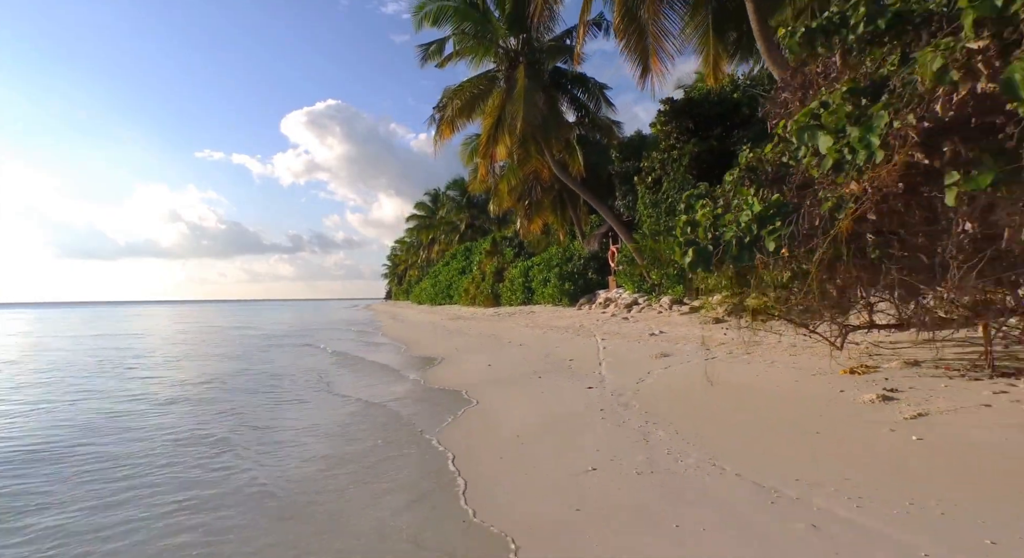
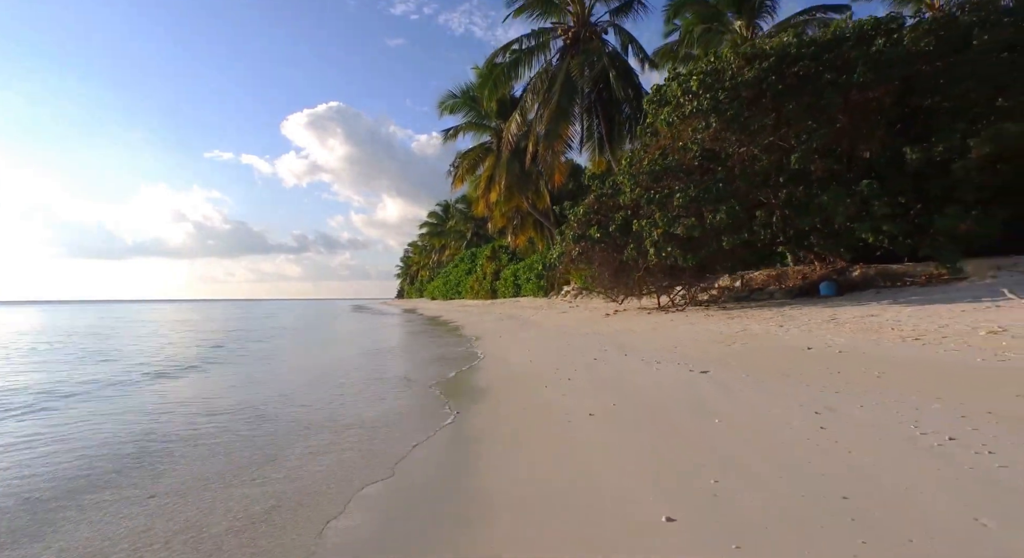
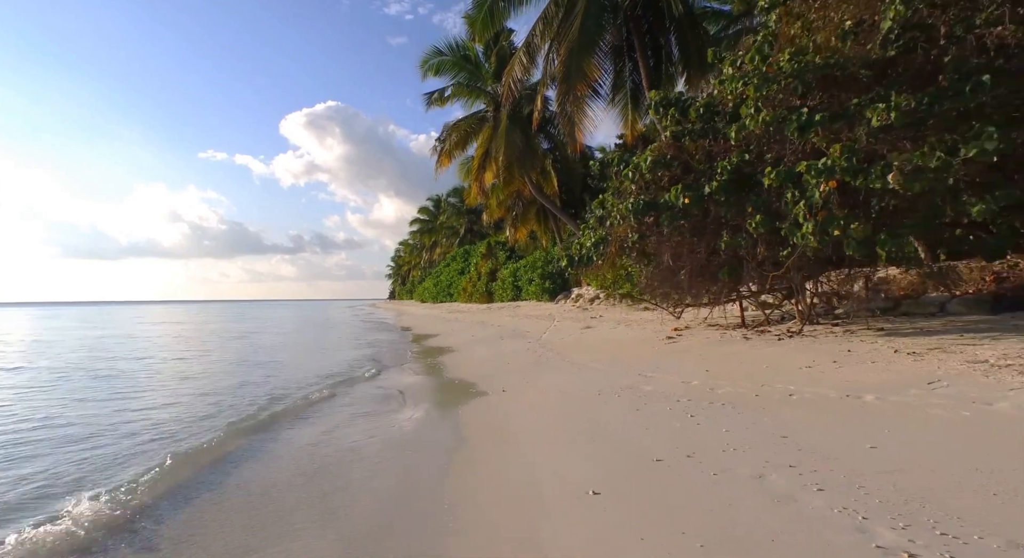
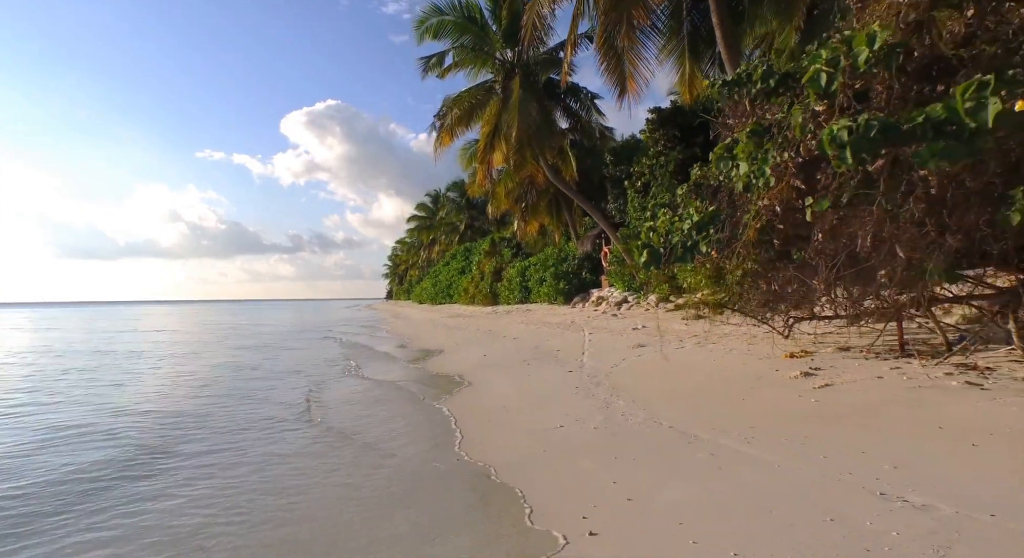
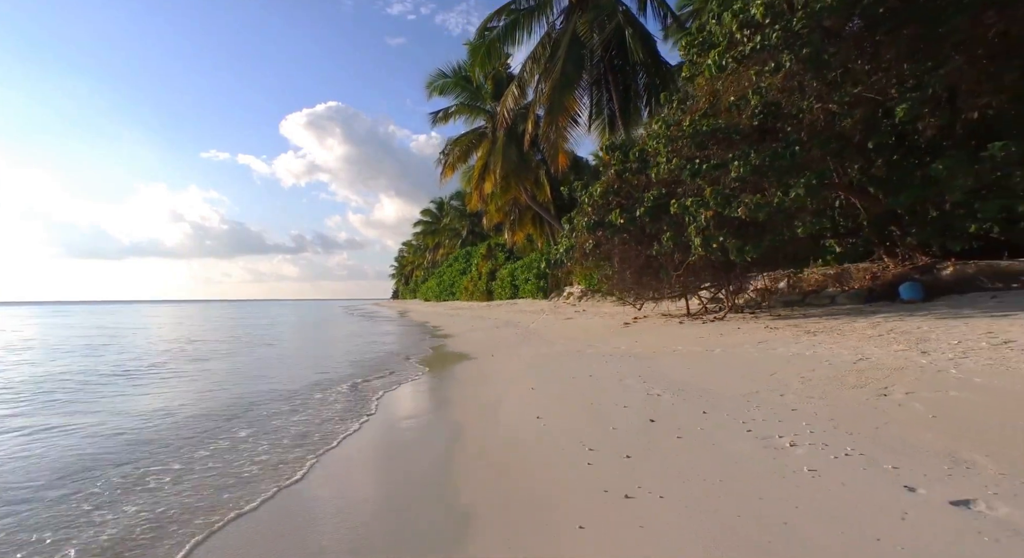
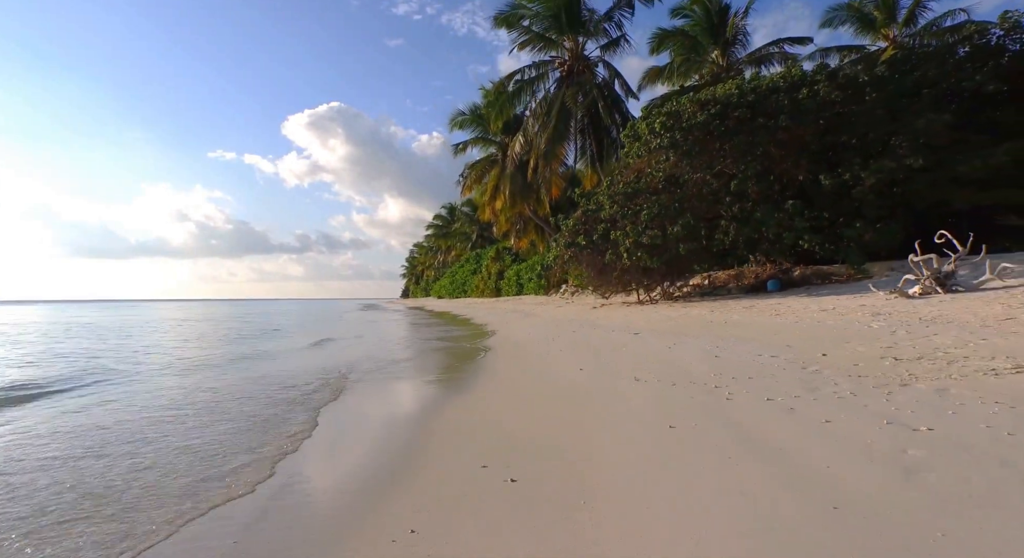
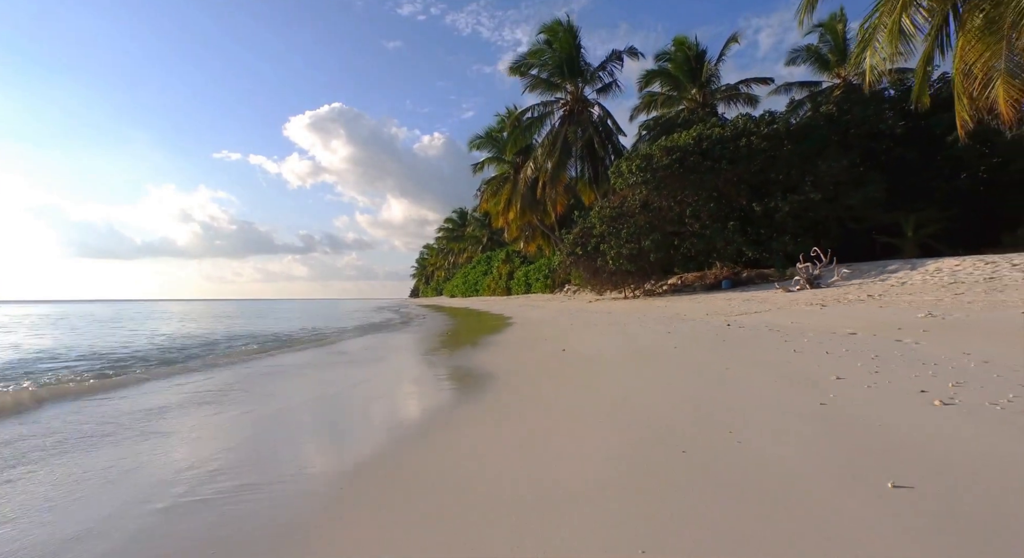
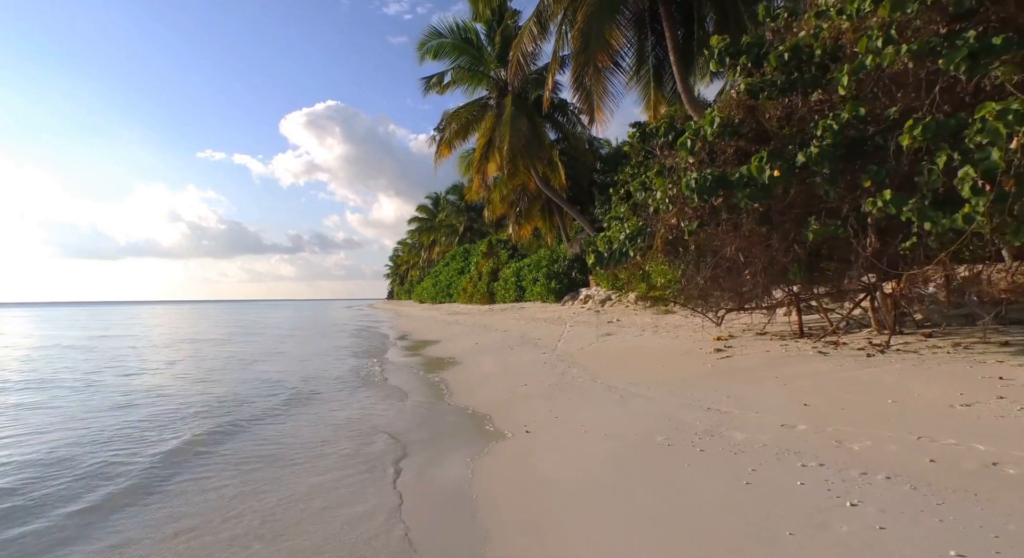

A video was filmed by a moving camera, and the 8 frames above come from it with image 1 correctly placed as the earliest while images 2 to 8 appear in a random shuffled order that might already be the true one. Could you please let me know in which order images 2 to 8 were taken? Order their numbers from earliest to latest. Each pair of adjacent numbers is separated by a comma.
4, 8, 3, 5, 2, 6, 7
